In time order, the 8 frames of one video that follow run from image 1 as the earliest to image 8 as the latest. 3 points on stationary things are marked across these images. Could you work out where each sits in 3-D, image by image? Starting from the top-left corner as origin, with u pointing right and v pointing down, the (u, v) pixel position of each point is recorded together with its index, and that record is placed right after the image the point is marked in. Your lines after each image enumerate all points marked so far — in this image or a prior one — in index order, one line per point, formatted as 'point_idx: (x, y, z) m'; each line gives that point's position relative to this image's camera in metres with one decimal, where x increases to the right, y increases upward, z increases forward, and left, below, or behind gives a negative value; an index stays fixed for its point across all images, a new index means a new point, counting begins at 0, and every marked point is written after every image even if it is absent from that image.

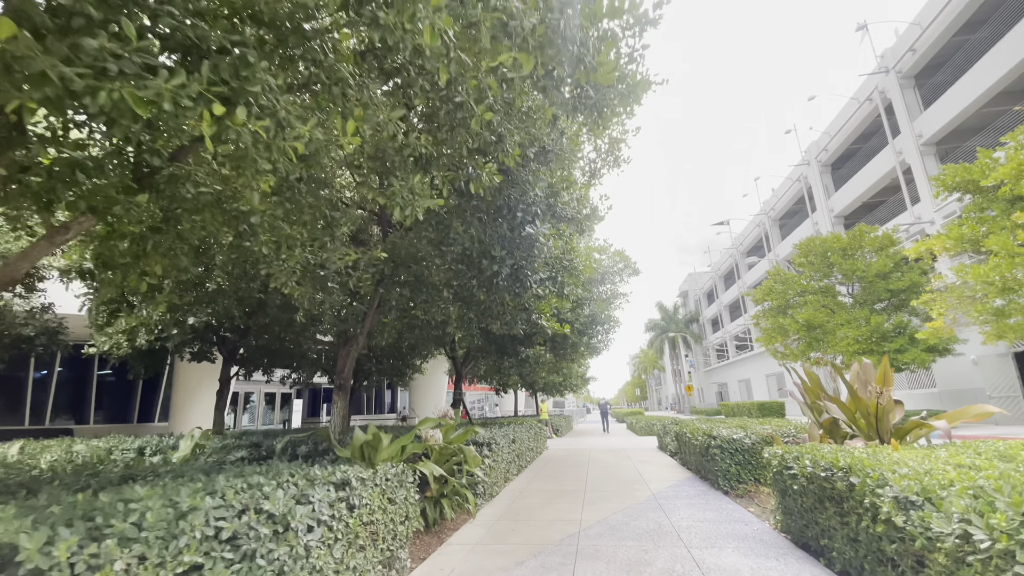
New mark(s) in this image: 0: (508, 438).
0: (-0.1, -3.0, +9.6) m
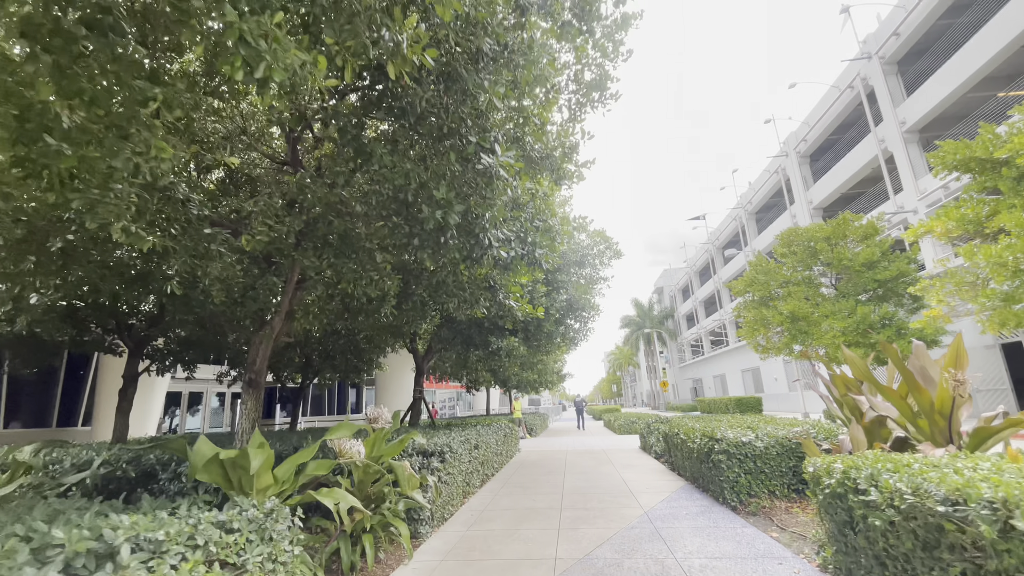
0: (-0.7, -2.6, +7.9) m
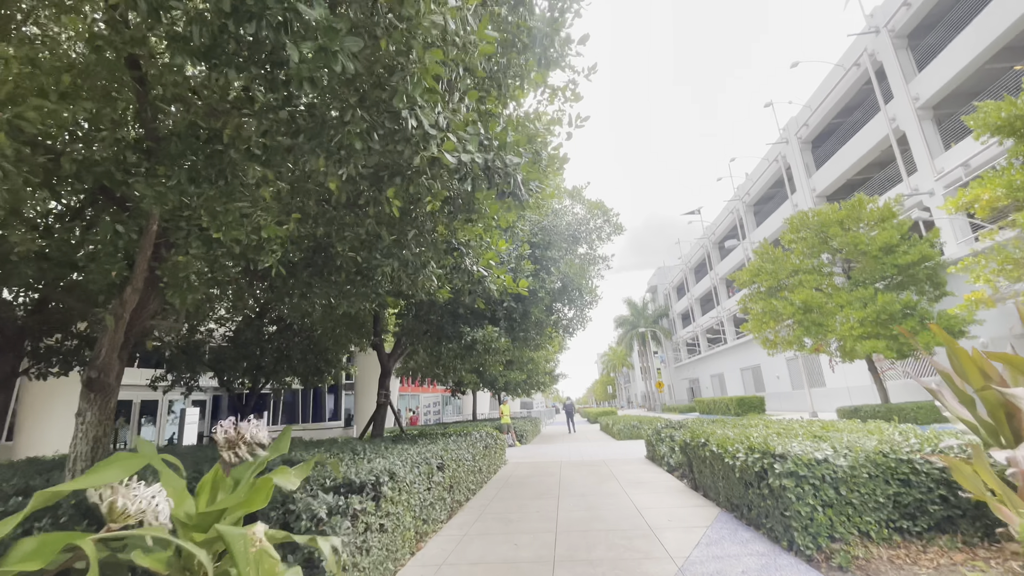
0: (-1.0, -2.1, +5.8) m
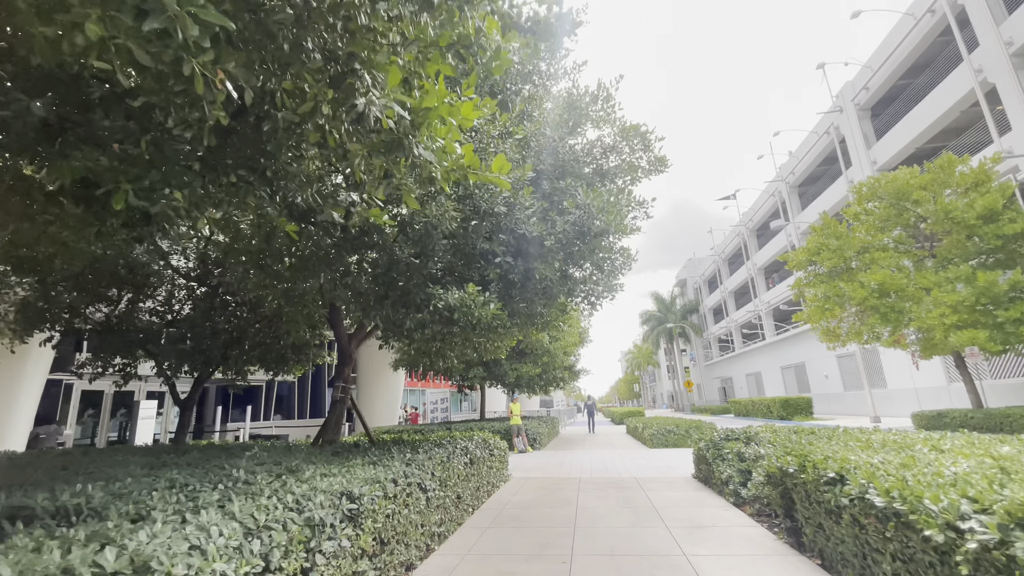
0: (-1.3, -1.4, +3.1) m
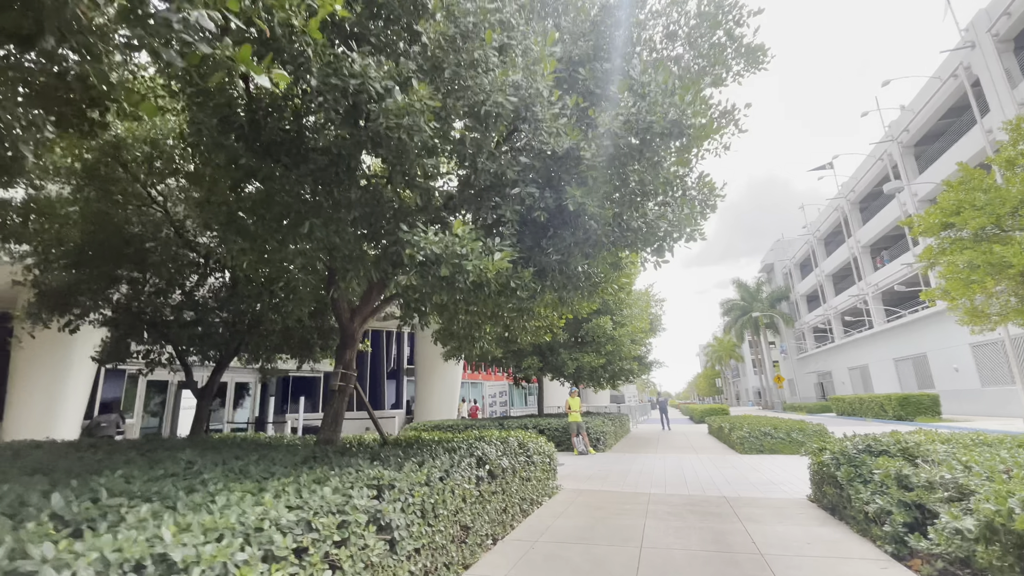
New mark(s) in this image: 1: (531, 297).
0: (-1.4, -1.0, +1.4) m
1: (+0.2, -0.1, +5.0) m
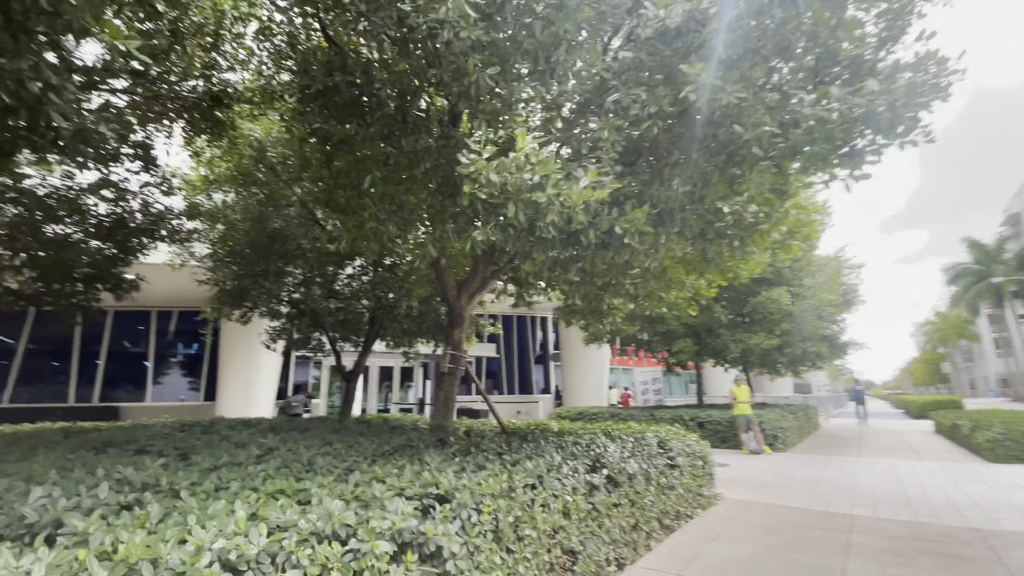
0: (-1.5, -0.8, +0.8) m
1: (+1.1, +0.3, +3.7) m
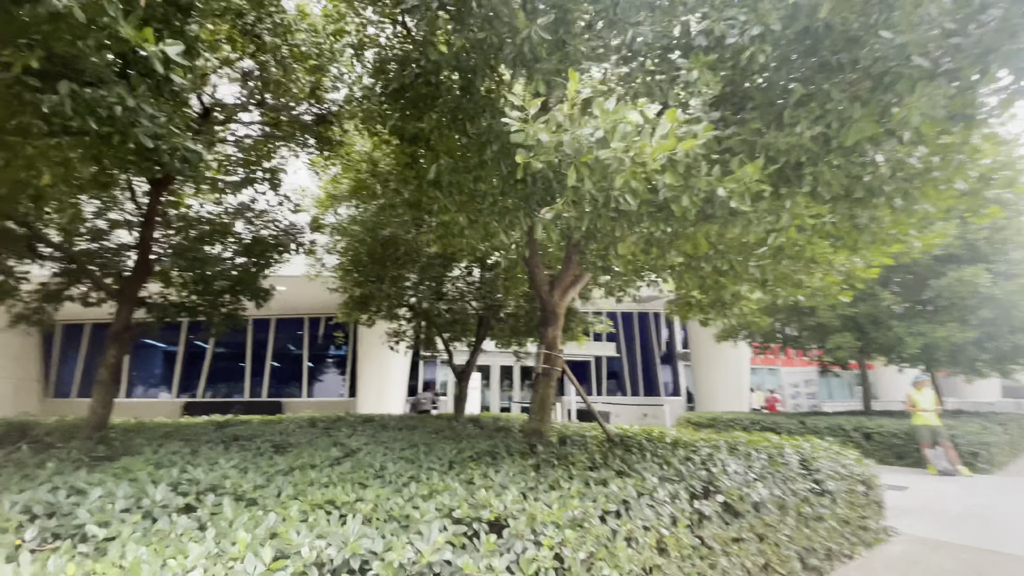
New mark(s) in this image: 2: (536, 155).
0: (-1.6, -0.8, +0.8) m
1: (+1.6, +0.4, +2.9) m
2: (+0.2, +0.7, +2.4) m
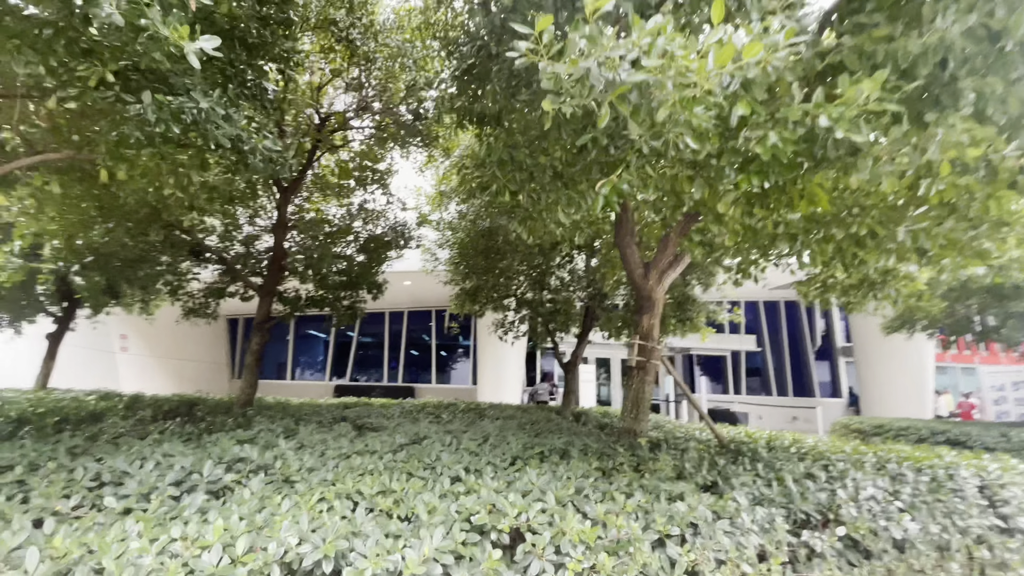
0: (-1.8, -0.8, +1.0) m
1: (+1.8, +0.6, +2.1) m
2: (+0.3, +0.8, +2.1) m
